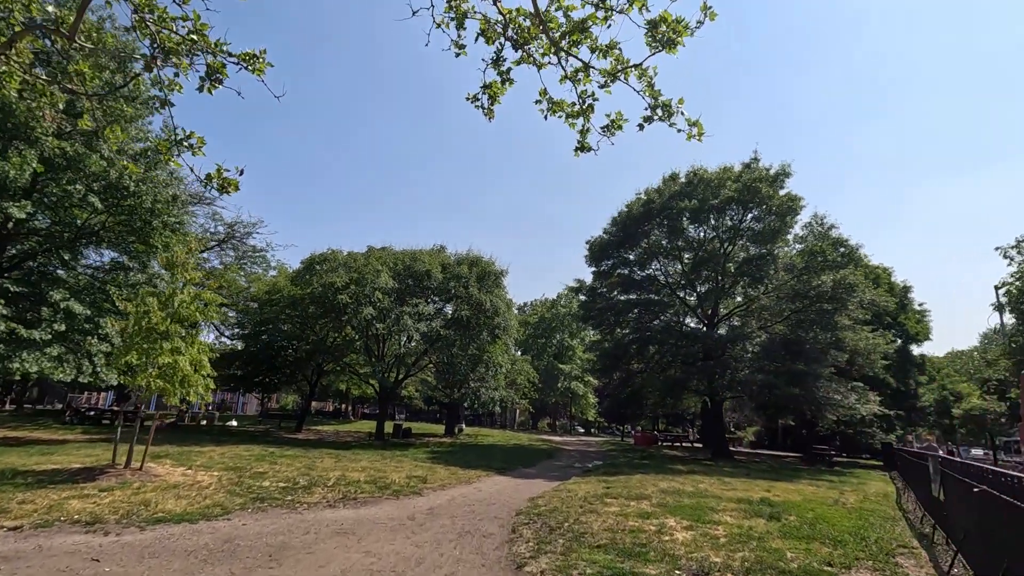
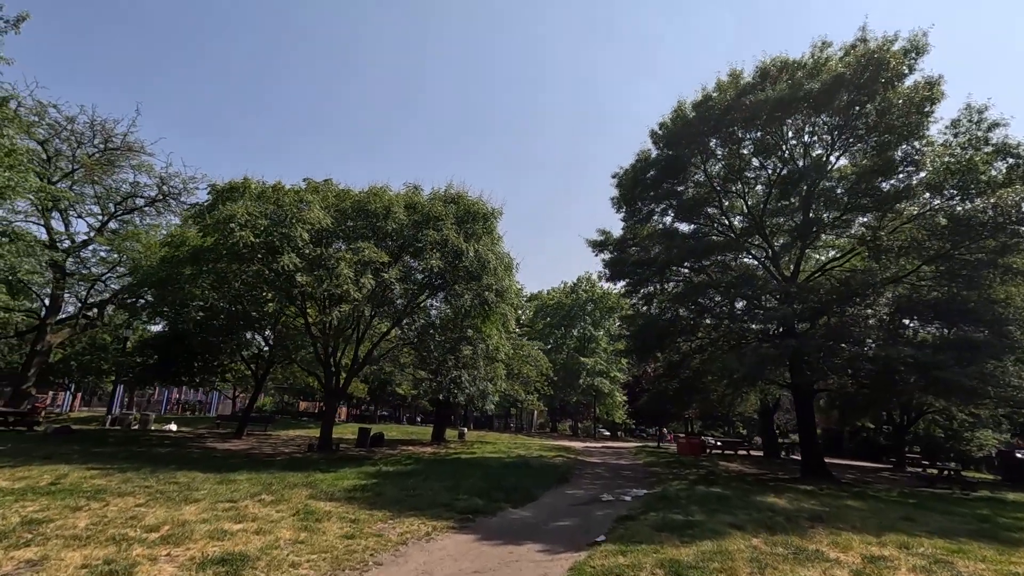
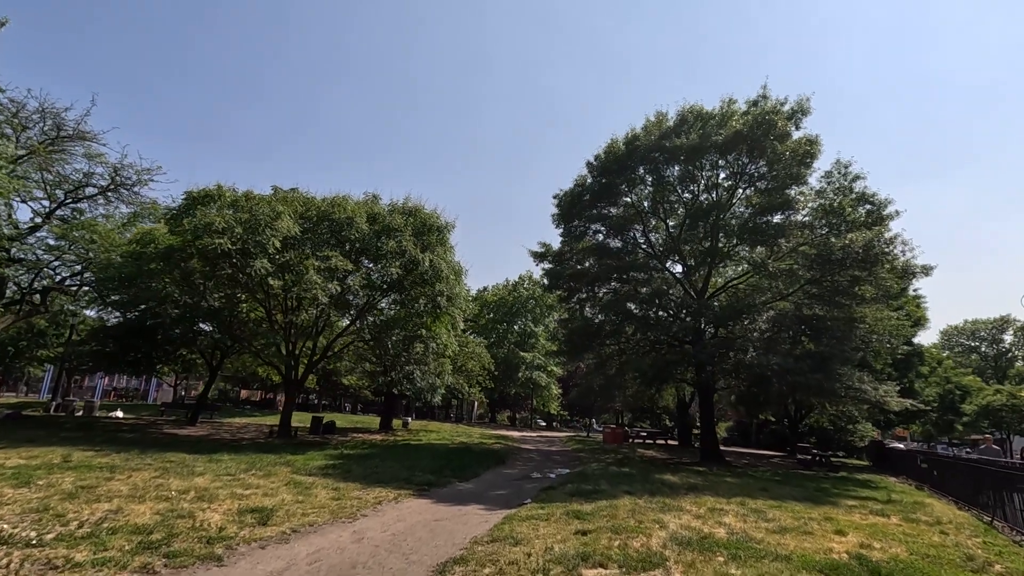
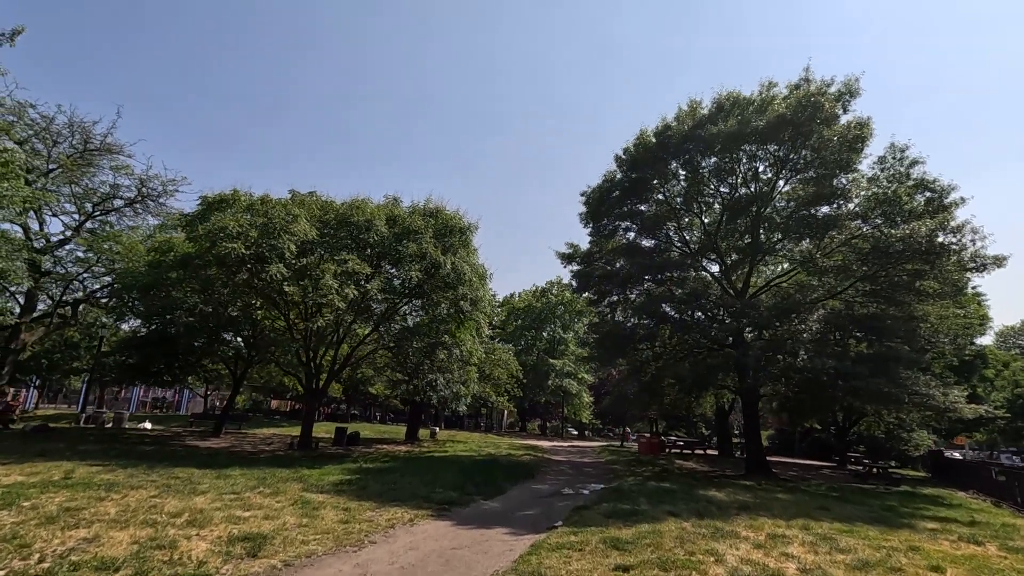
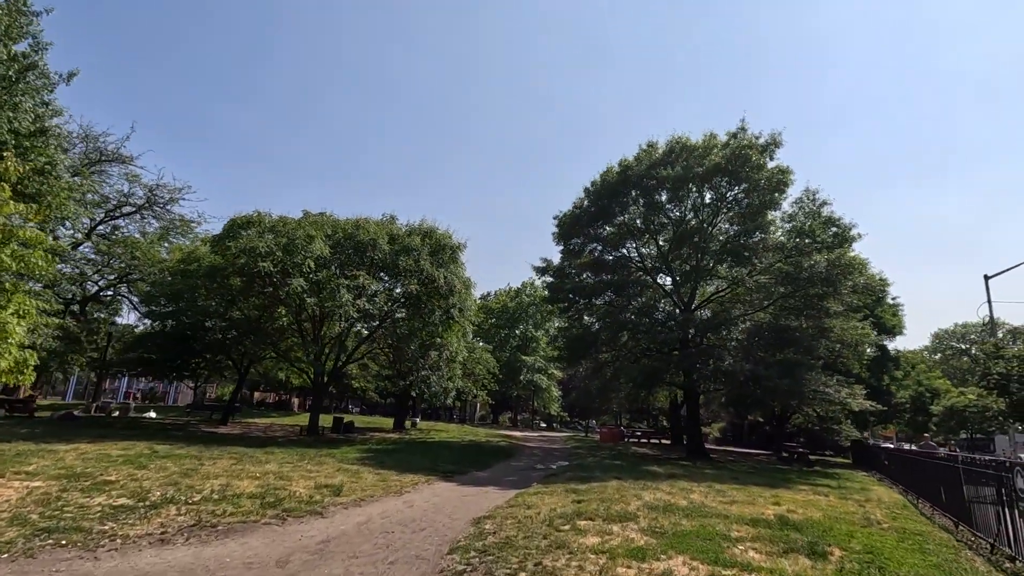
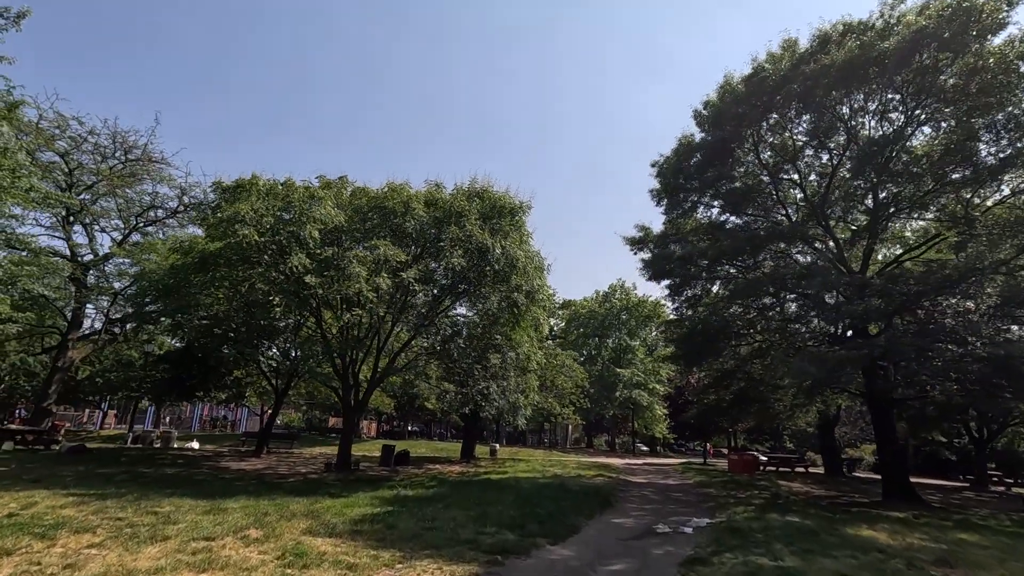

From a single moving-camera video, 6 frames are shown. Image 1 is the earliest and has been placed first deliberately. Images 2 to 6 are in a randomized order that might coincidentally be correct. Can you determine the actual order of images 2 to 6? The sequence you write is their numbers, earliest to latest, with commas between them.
5, 3, 4, 2, 6
